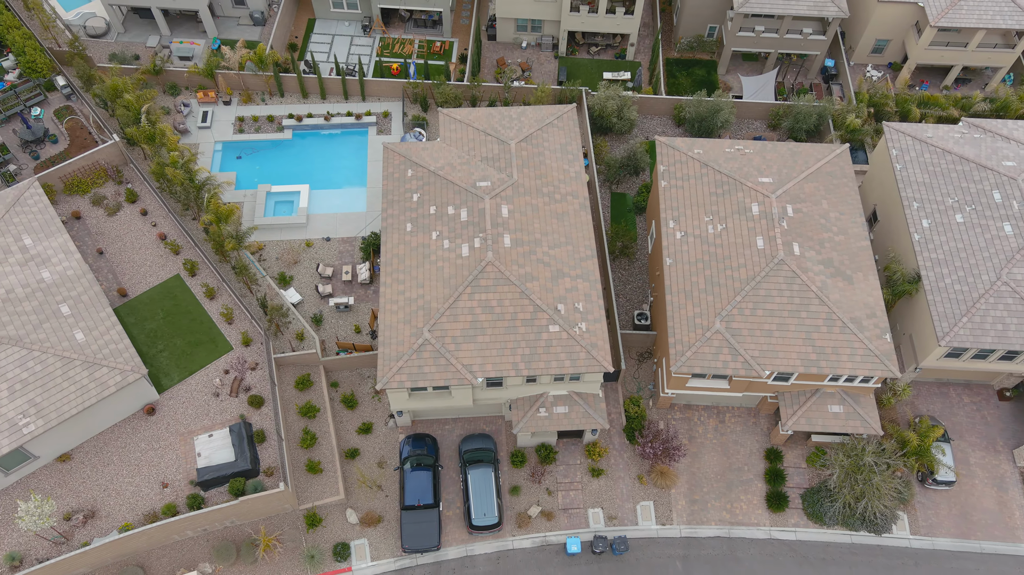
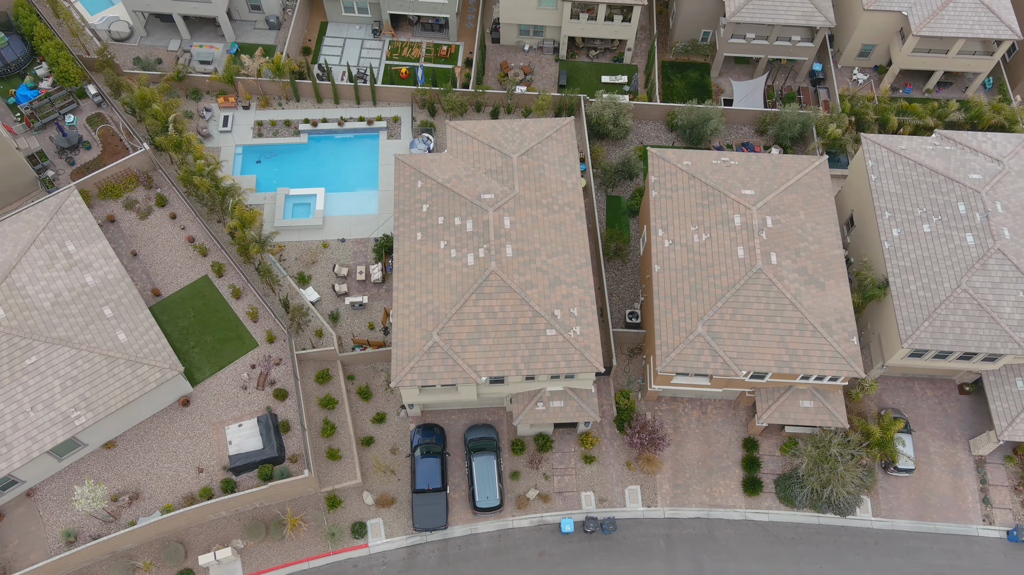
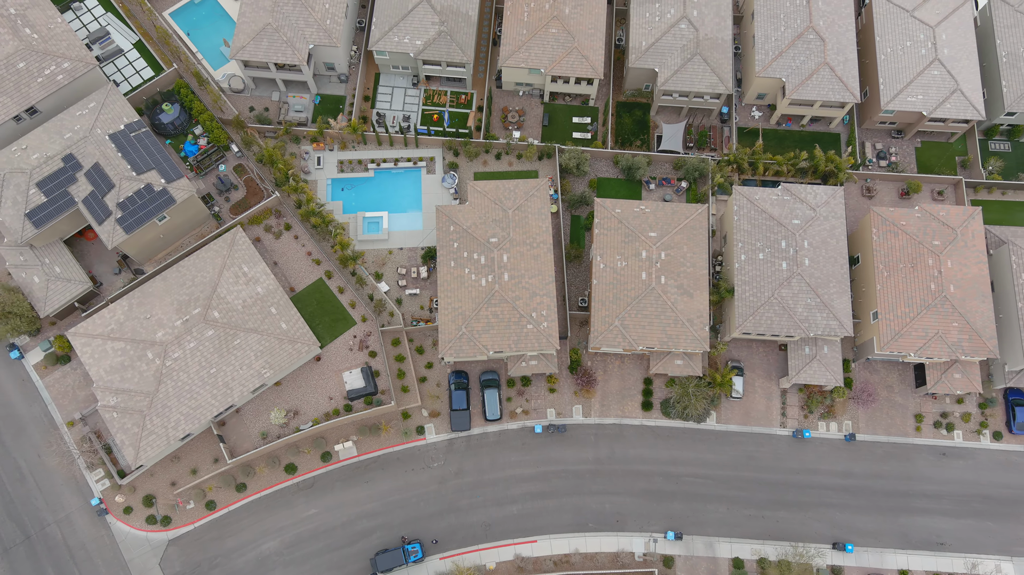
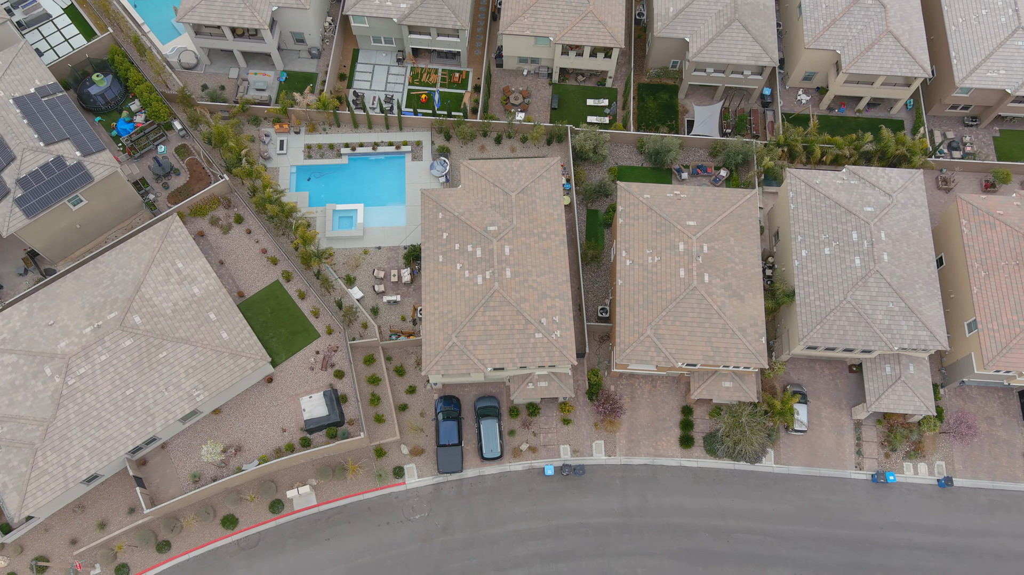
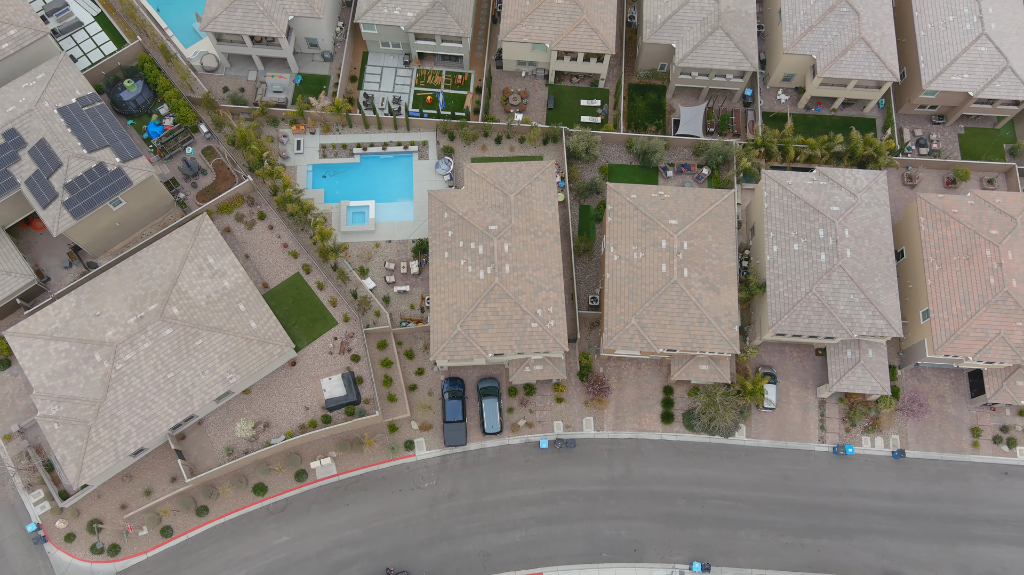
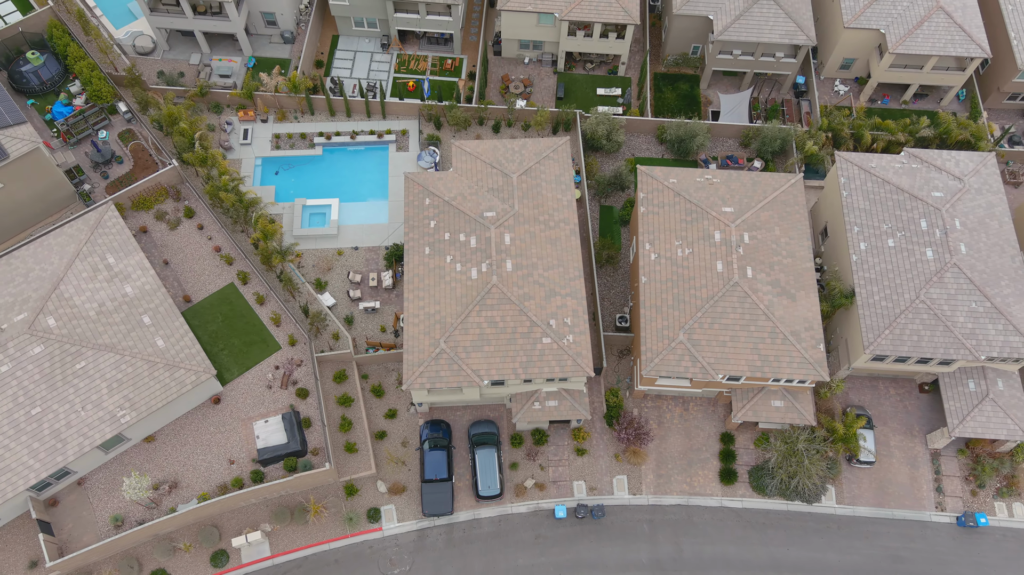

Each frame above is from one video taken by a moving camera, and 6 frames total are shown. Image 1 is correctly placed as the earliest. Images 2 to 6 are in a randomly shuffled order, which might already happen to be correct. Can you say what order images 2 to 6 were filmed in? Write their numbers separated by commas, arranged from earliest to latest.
2, 6, 4, 5, 3
